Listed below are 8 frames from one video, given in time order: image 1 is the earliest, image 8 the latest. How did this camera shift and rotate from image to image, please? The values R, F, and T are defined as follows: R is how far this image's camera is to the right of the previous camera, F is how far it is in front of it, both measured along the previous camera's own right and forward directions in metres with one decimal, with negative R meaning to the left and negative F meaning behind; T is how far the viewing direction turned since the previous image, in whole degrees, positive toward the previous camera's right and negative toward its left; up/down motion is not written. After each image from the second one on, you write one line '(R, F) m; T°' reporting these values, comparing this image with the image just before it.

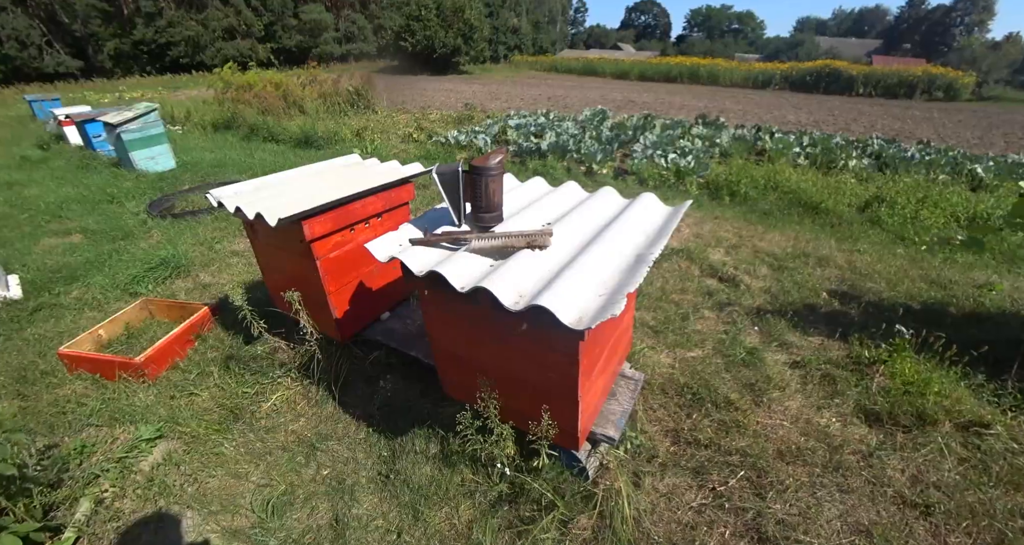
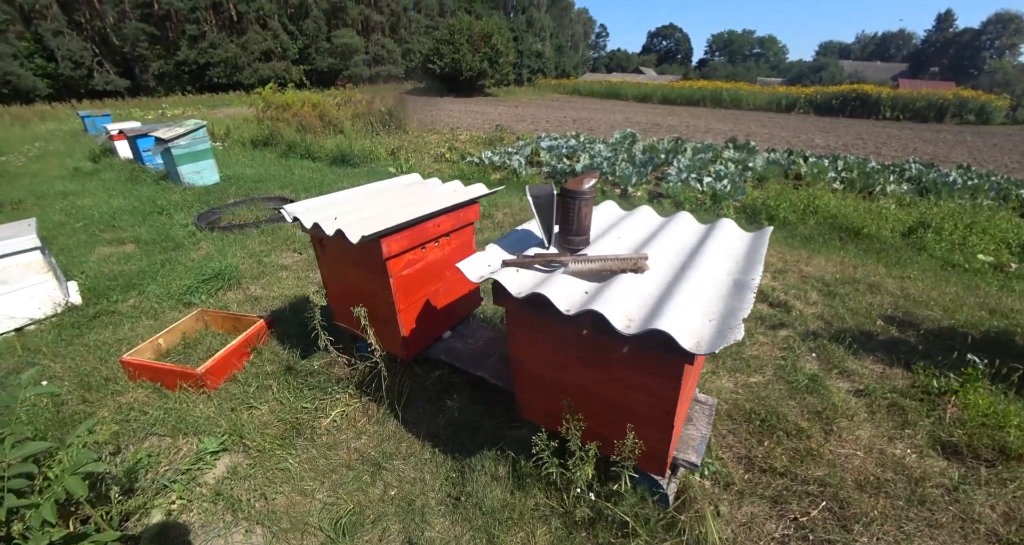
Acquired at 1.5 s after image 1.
(-0.3, 0.0) m; -2°
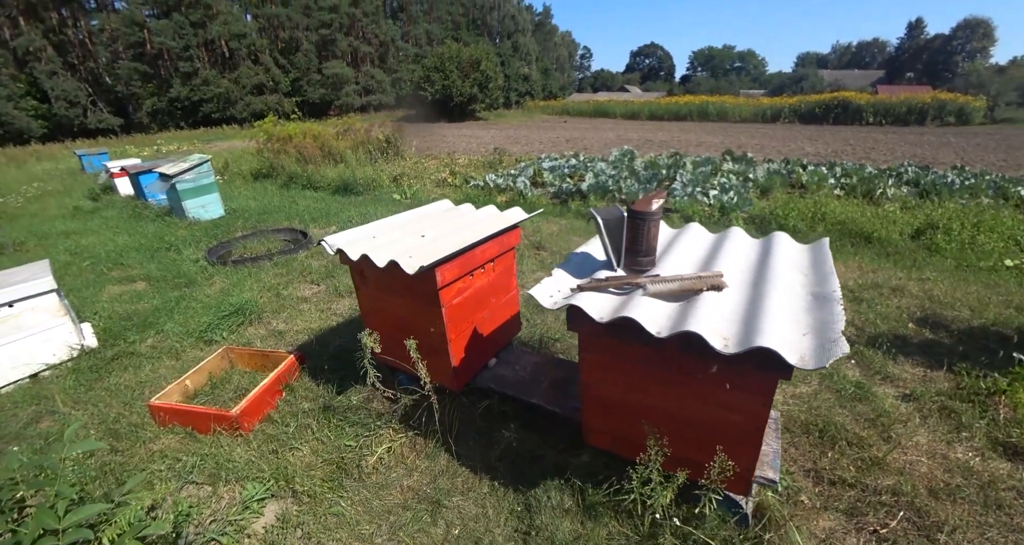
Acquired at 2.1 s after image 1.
(-0.3, +0.1) m; +1°
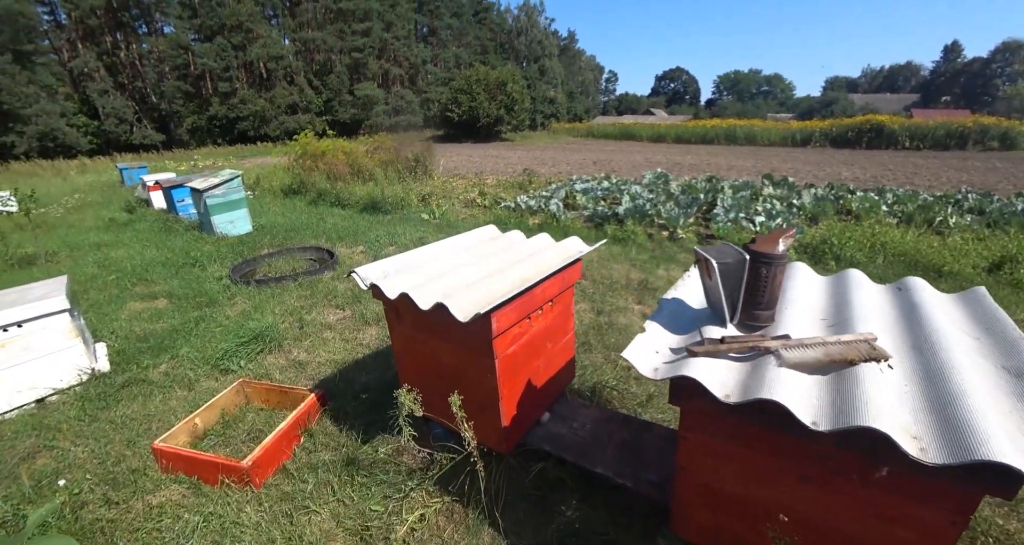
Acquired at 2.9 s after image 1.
(-0.2, +0.4) m; -3°
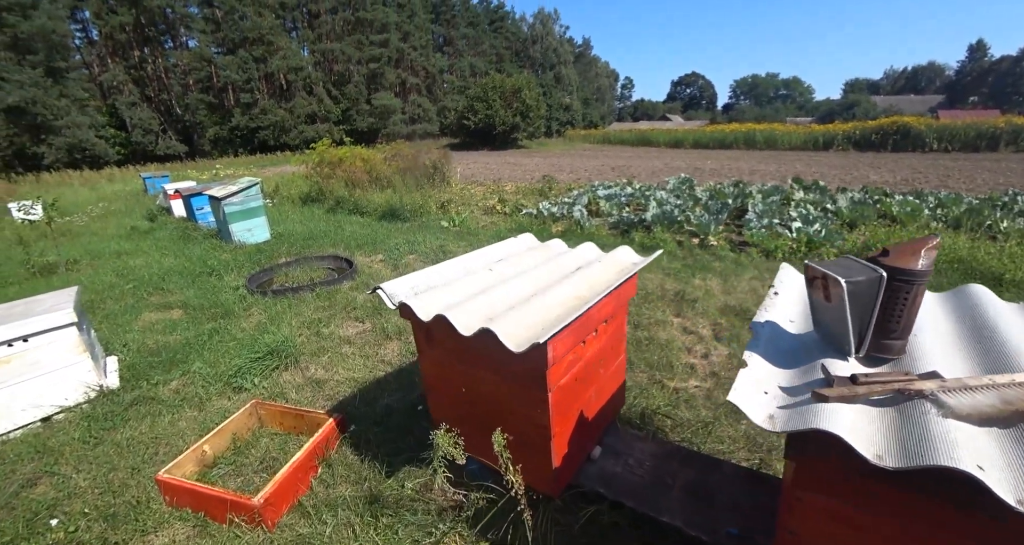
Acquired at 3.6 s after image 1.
(-0.1, +0.3) m; -2°
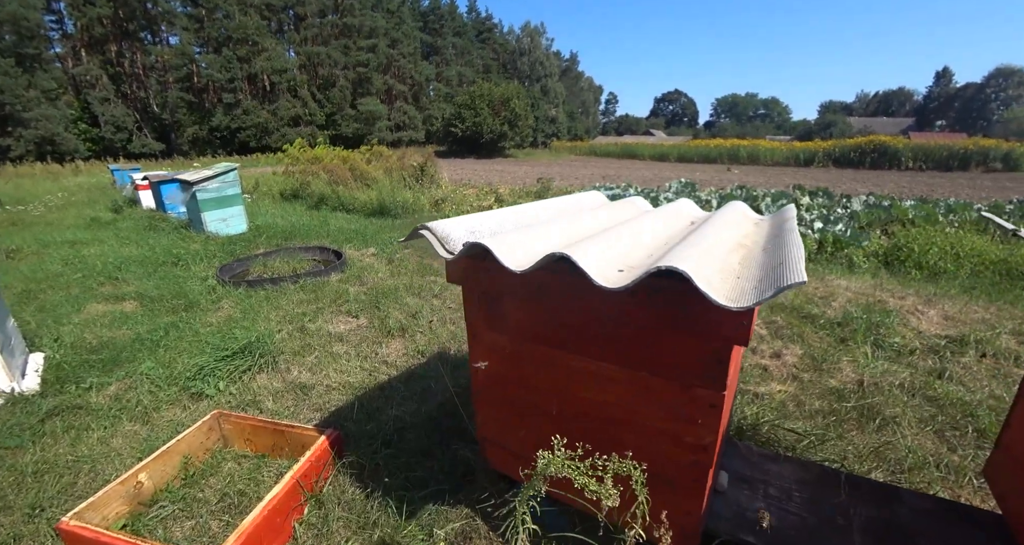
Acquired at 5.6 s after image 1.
(-0.3, +0.7) m; +2°
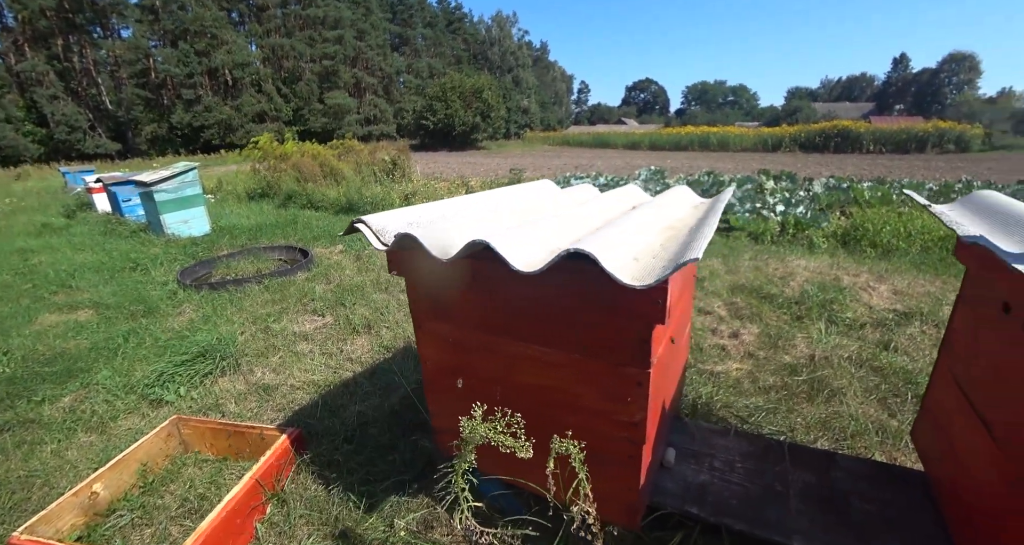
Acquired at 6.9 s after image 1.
(+0.1, 0.0) m; +3°
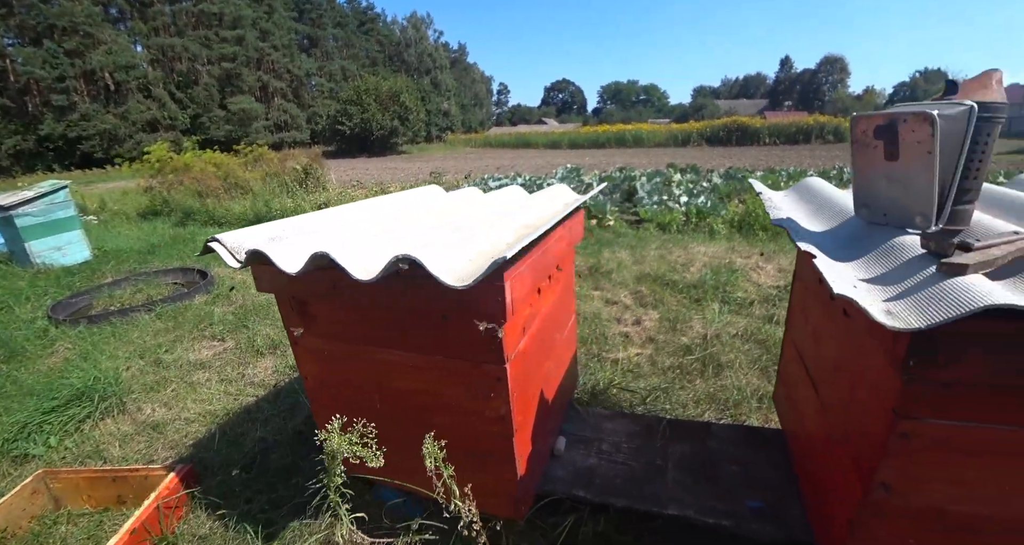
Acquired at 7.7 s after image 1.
(+0.2, 0.0) m; +8°
